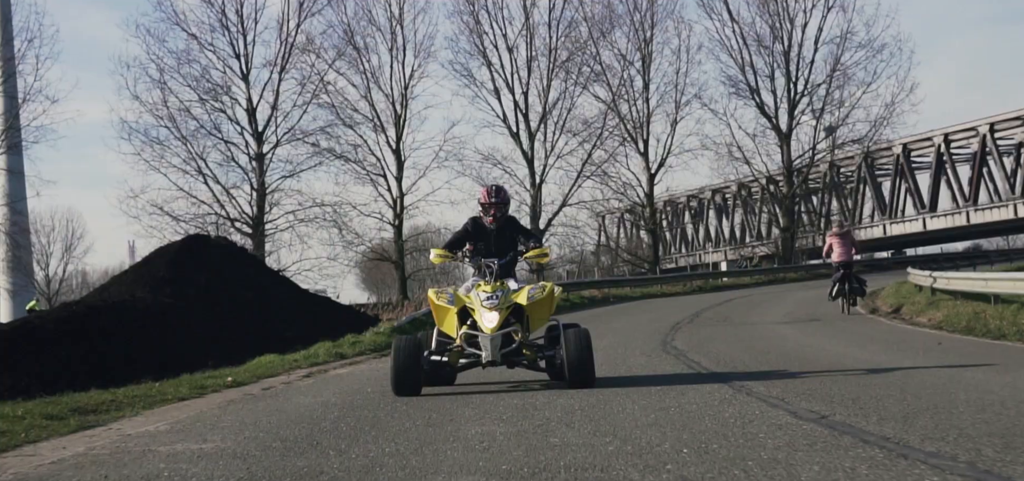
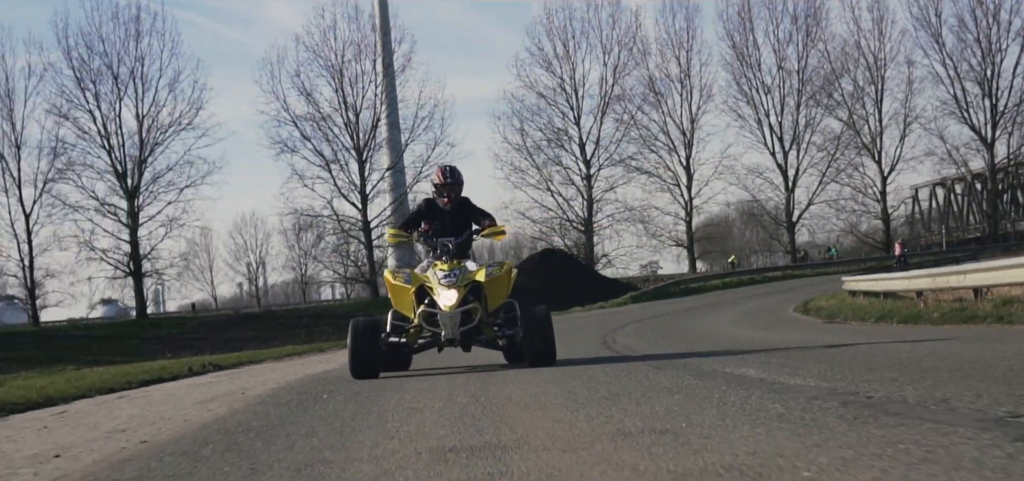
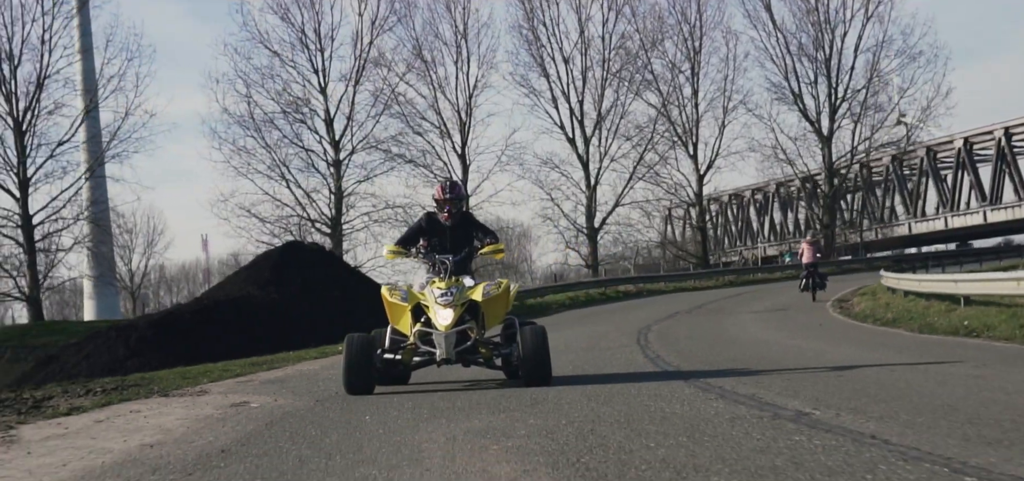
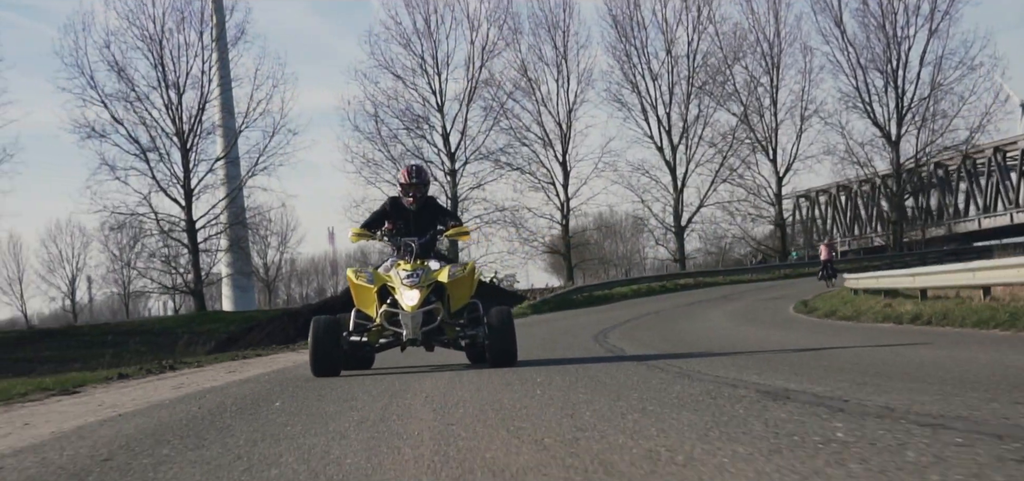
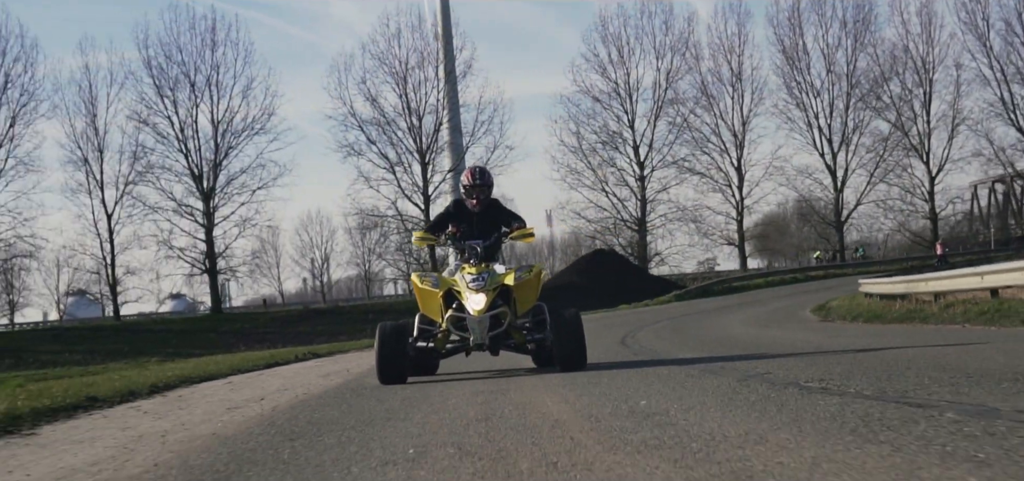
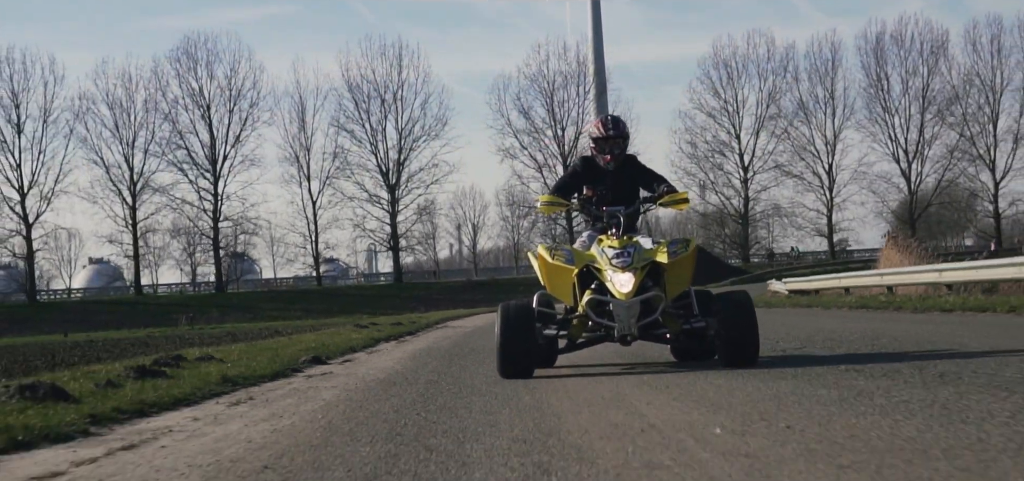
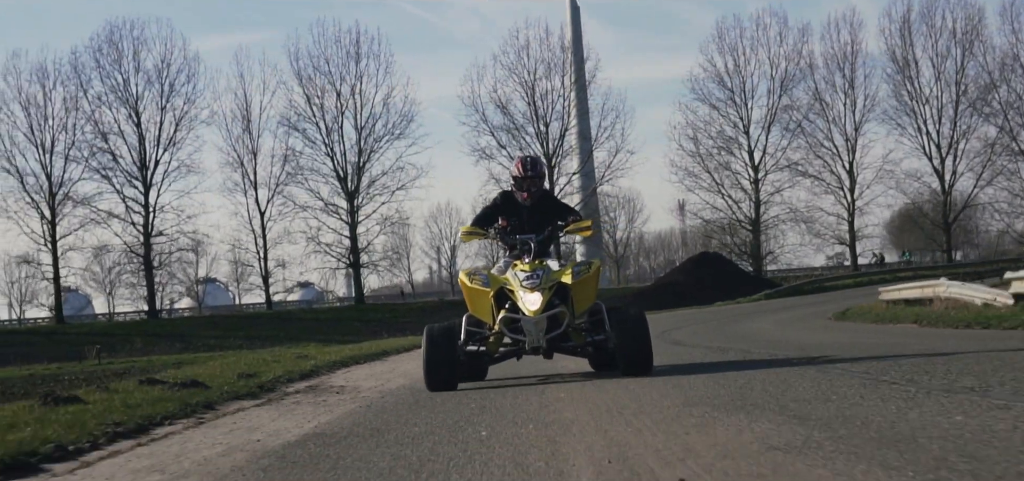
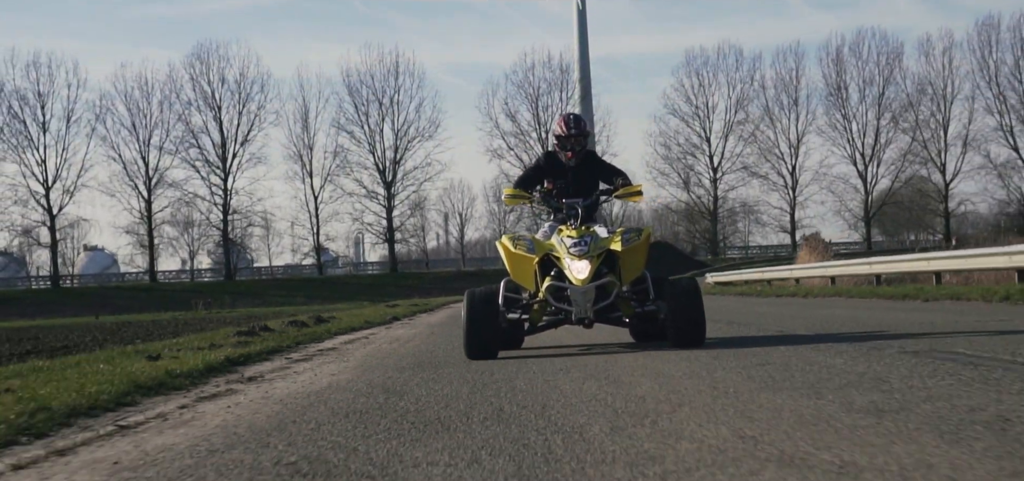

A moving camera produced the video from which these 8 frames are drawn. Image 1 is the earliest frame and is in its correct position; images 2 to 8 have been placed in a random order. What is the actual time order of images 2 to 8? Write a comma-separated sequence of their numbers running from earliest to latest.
3, 4, 2, 5, 7, 6, 8
